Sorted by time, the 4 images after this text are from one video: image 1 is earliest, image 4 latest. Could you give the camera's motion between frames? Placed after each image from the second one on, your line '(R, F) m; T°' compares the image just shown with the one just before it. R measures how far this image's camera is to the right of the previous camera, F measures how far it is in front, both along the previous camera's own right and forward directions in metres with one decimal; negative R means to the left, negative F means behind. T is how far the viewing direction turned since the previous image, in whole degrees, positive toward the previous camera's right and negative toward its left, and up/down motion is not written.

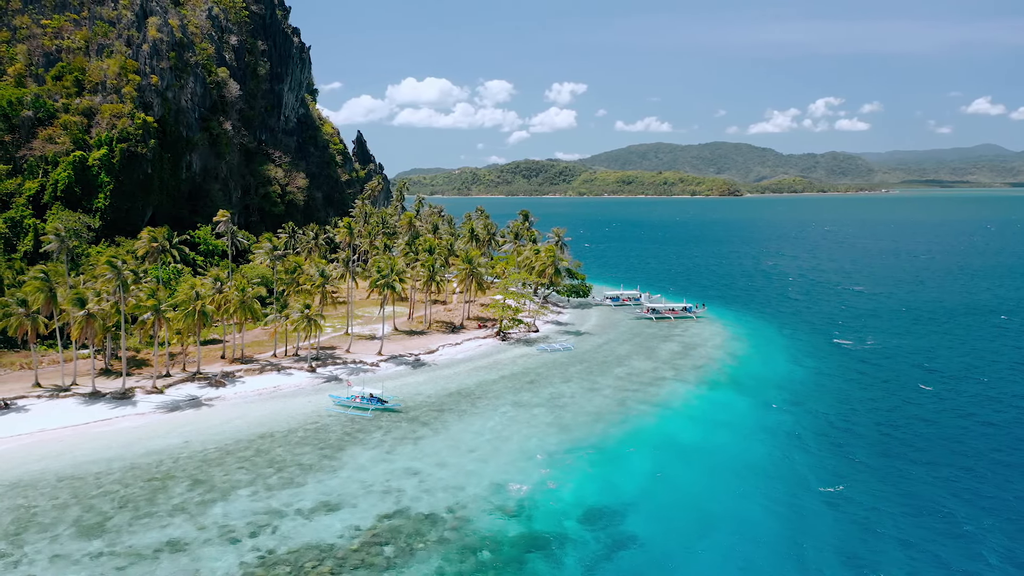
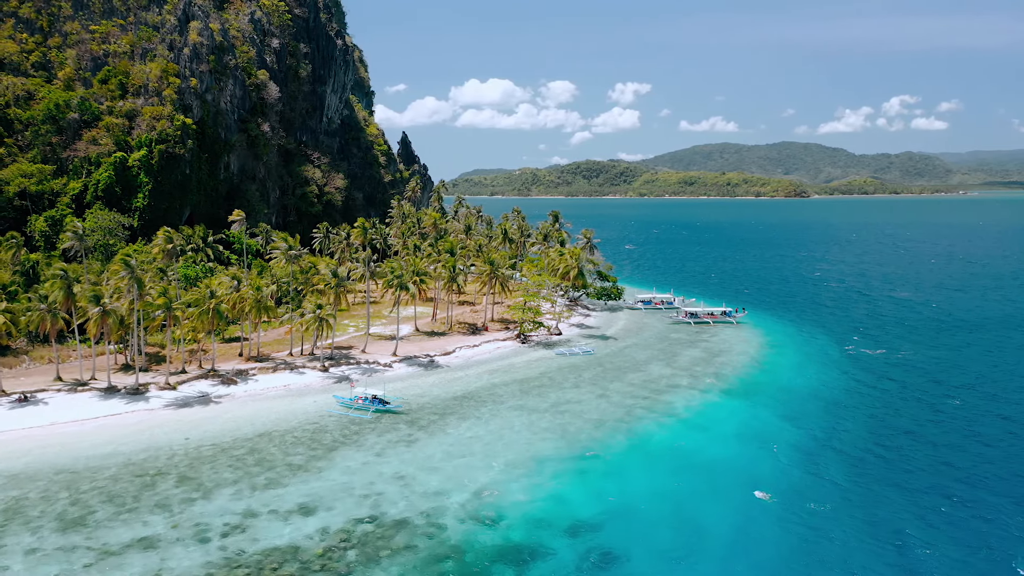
(+1.8, +0.1) m; -3°
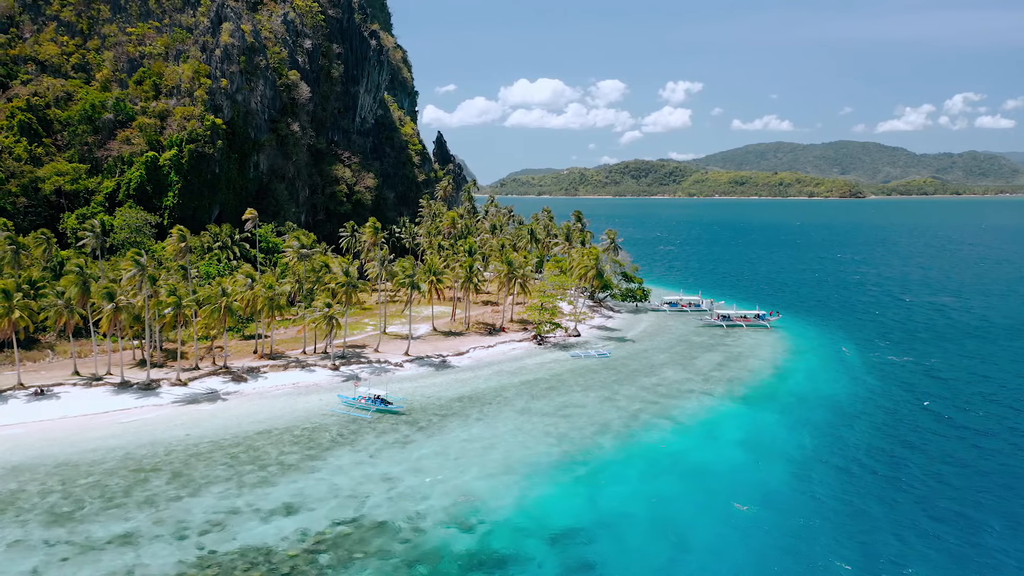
(+1.5, +0.1) m; -2°
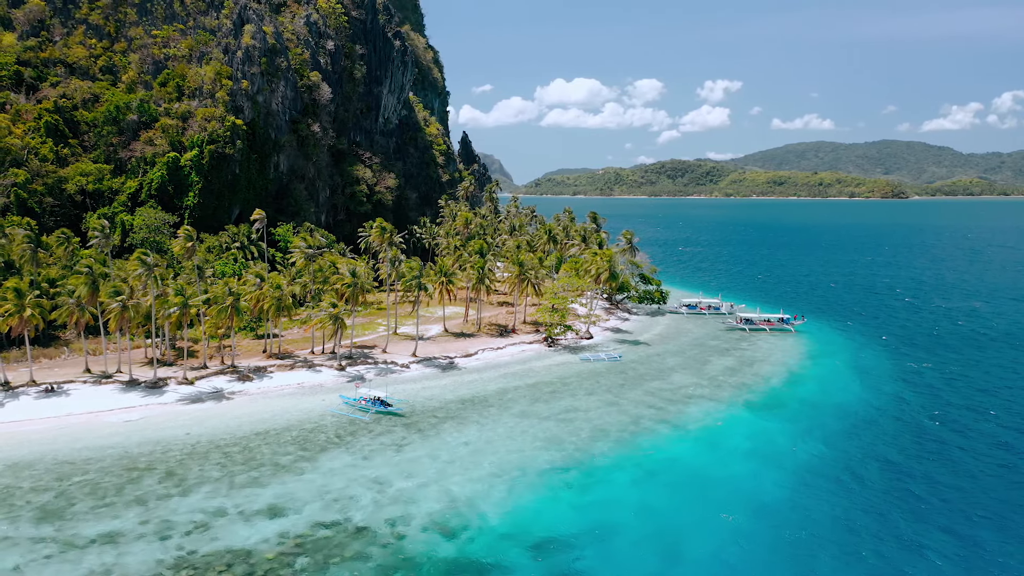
(+1.2, 0.0) m; -2°
